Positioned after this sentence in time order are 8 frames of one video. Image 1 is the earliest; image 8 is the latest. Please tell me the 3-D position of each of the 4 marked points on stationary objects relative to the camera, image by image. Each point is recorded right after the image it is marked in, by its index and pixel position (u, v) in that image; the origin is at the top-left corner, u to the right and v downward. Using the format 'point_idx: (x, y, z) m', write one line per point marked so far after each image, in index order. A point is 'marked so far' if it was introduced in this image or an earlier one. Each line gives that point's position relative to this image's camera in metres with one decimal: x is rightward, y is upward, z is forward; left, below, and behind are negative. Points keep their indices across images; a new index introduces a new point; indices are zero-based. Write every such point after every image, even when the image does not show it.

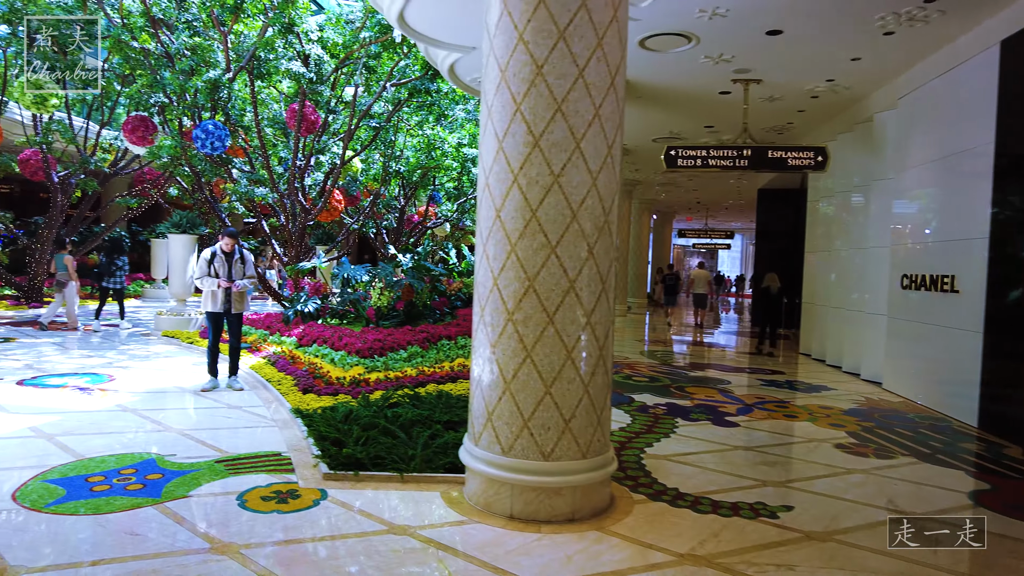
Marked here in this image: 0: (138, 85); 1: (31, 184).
0: (-4.8, +2.6, +8.4) m
1: (-11.5, +2.5, +15.7) m
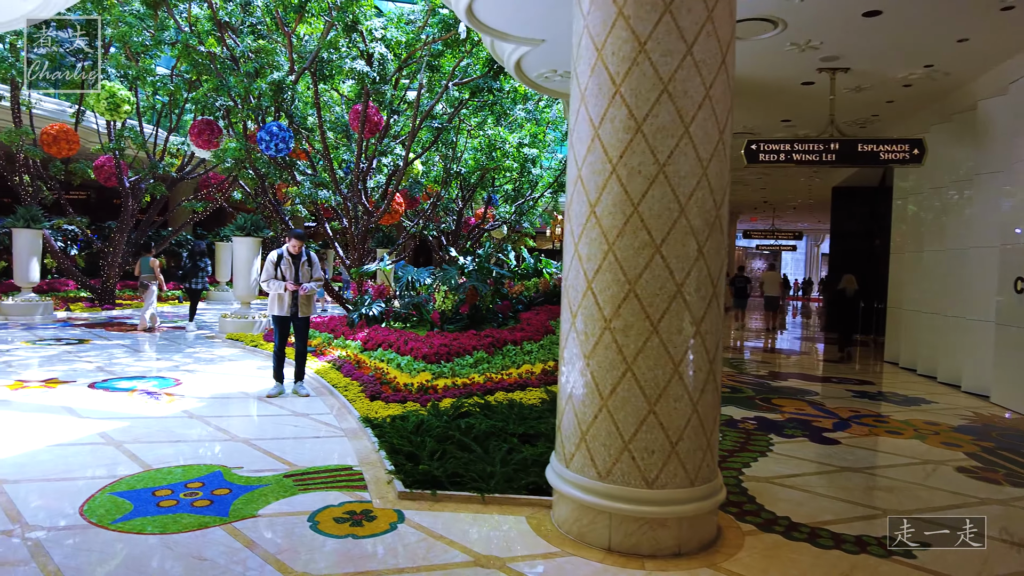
0: (-3.9, +2.5, +8.4) m
1: (-10.1, +2.4, +16.2) m
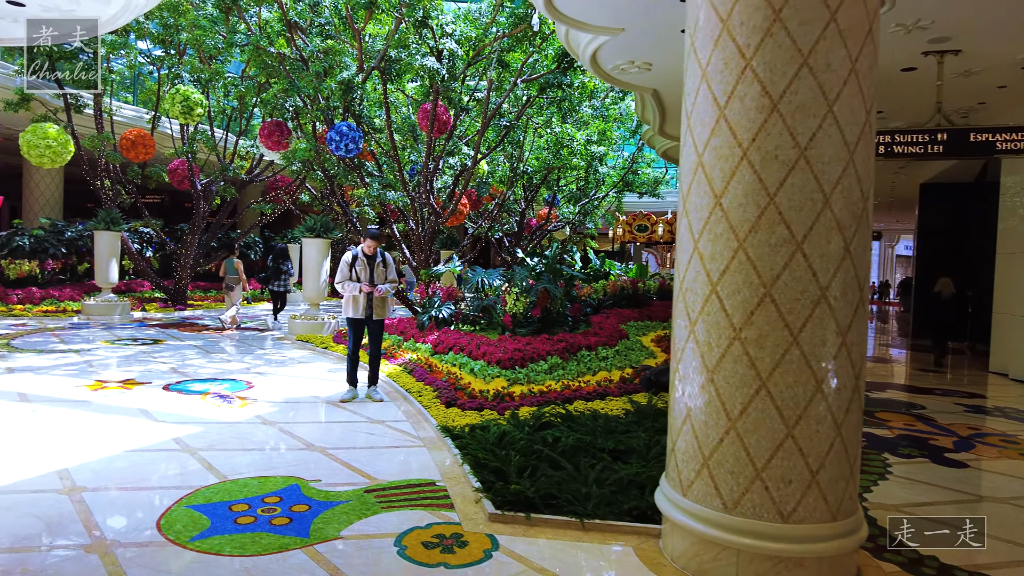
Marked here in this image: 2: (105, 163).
0: (-3.0, +2.5, +8.4) m
1: (-8.5, +2.4, +16.7) m
2: (-7.1, +2.2, +11.4) m
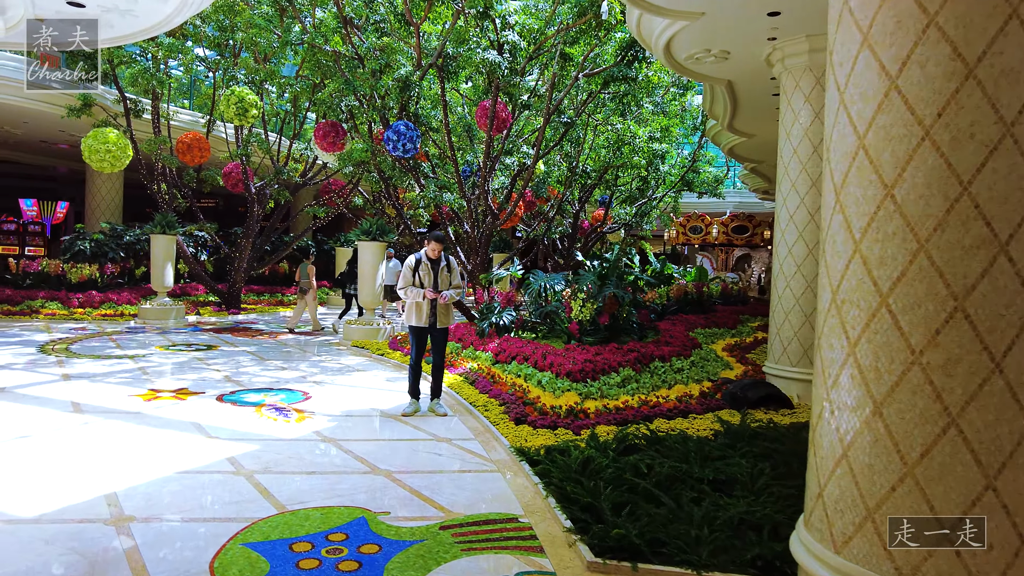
0: (-2.3, +2.5, +8.2) m
1: (-7.2, +2.3, +16.8) m
2: (-6.1, +2.1, +11.5) m
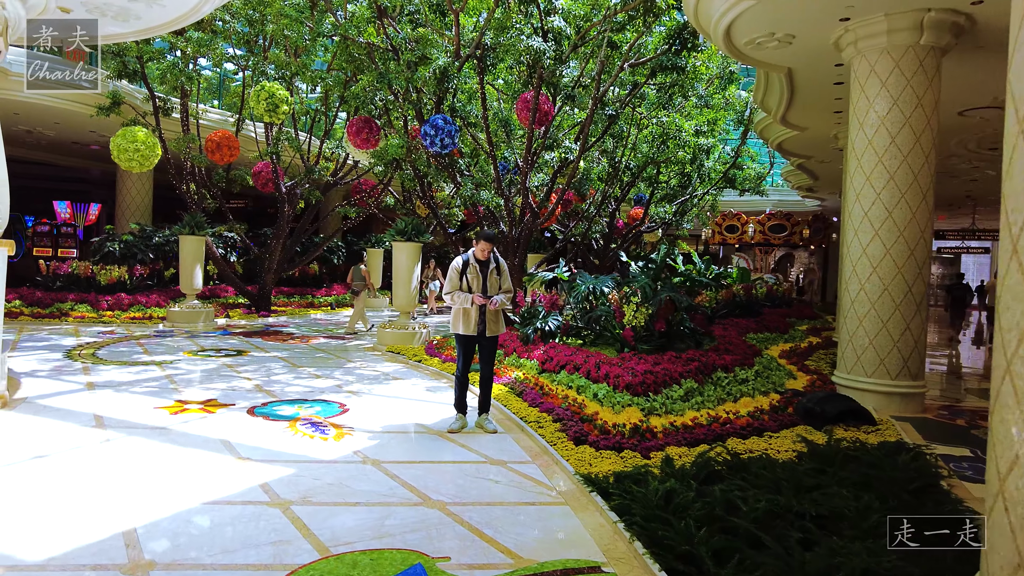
0: (-1.8, +2.4, +7.8) m
1: (-6.3, +2.3, +16.6) m
2: (-5.5, +2.1, +11.2) m
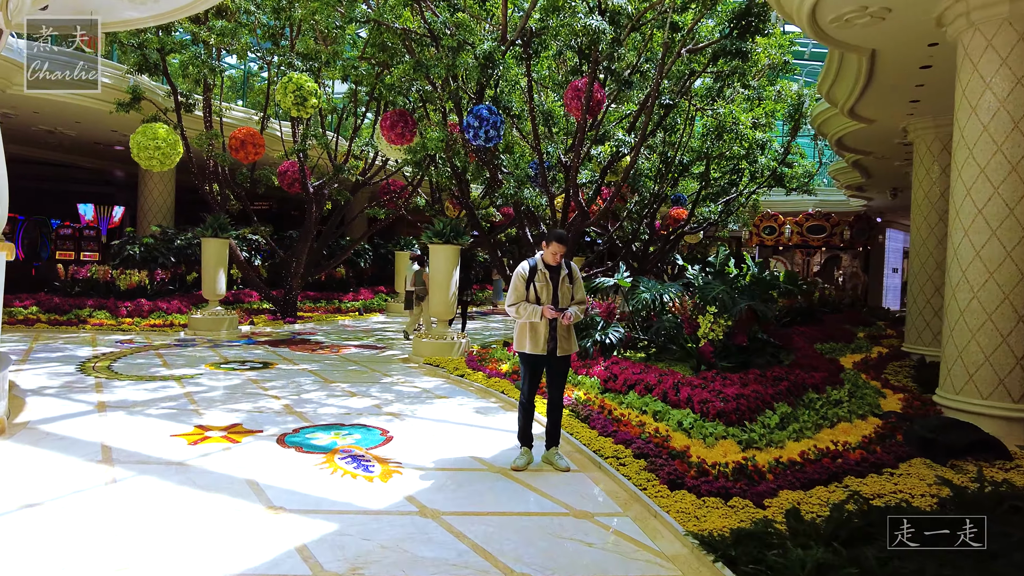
0: (-1.2, +2.4, +7.2) m
1: (-5.6, +2.2, +16.1) m
2: (-4.8, +2.0, +10.7) m
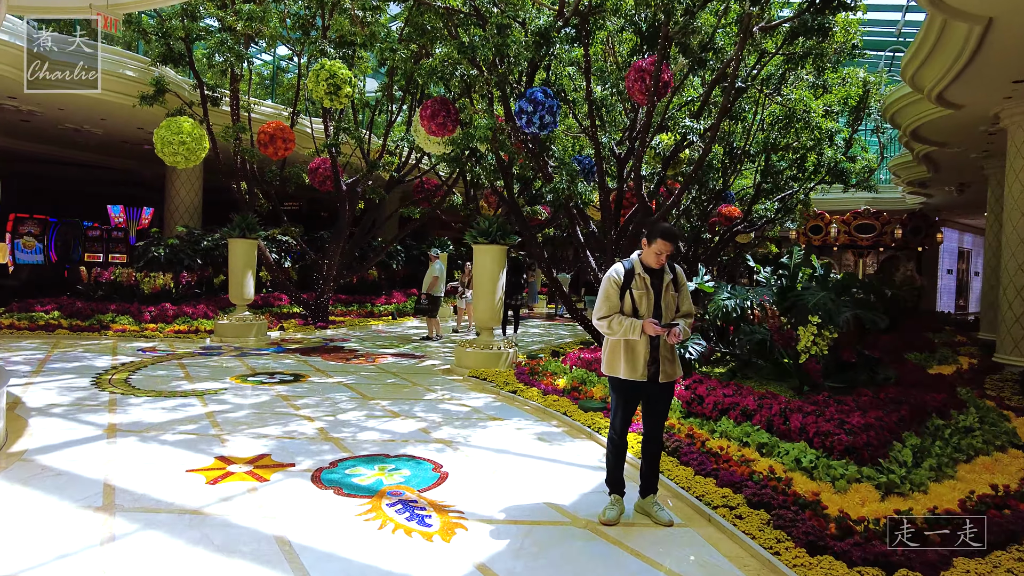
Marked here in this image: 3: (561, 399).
0: (-0.7, +2.3, +6.5) m
1: (-4.7, +2.1, +15.6) m
2: (-4.2, +1.9, +10.2) m
3: (+0.4, -0.9, +5.3) m
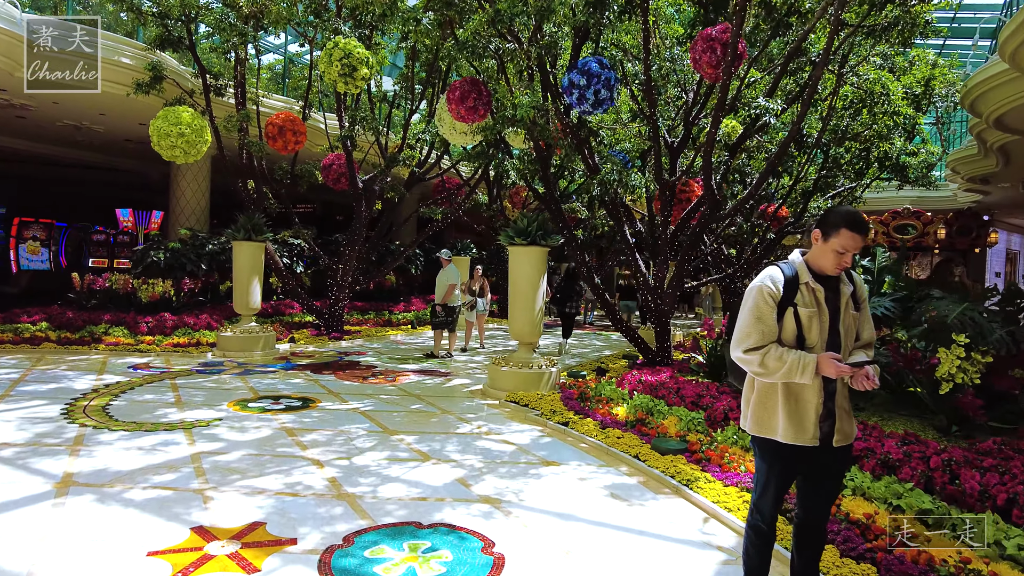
0: (-0.3, +2.2, +5.6) m
1: (-4.1, +2.0, +14.8) m
2: (-3.7, +1.8, +9.3) m
3: (+0.7, -1.0, +4.3) m
